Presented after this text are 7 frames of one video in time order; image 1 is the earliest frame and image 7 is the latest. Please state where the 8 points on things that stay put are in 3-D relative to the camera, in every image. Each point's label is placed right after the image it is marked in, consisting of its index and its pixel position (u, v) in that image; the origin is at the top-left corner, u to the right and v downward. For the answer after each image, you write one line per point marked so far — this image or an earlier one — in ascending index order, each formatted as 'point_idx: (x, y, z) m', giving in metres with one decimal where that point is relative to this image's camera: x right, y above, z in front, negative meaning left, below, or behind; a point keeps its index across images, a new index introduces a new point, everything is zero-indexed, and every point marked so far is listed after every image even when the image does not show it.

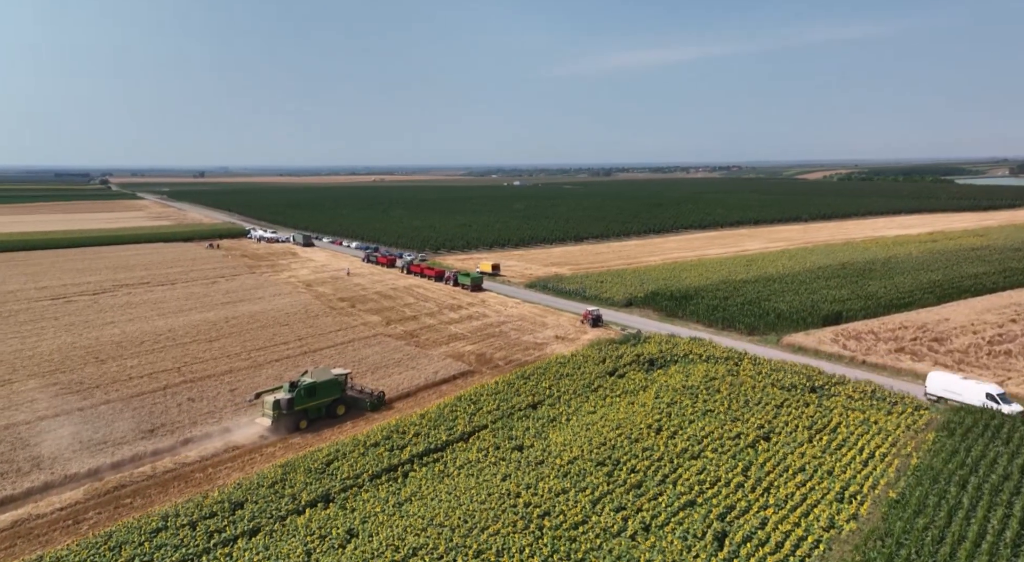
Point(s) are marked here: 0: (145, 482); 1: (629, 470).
0: (-9.4, -5.2, +16.9) m
1: (+2.9, -4.7, +16.5) m
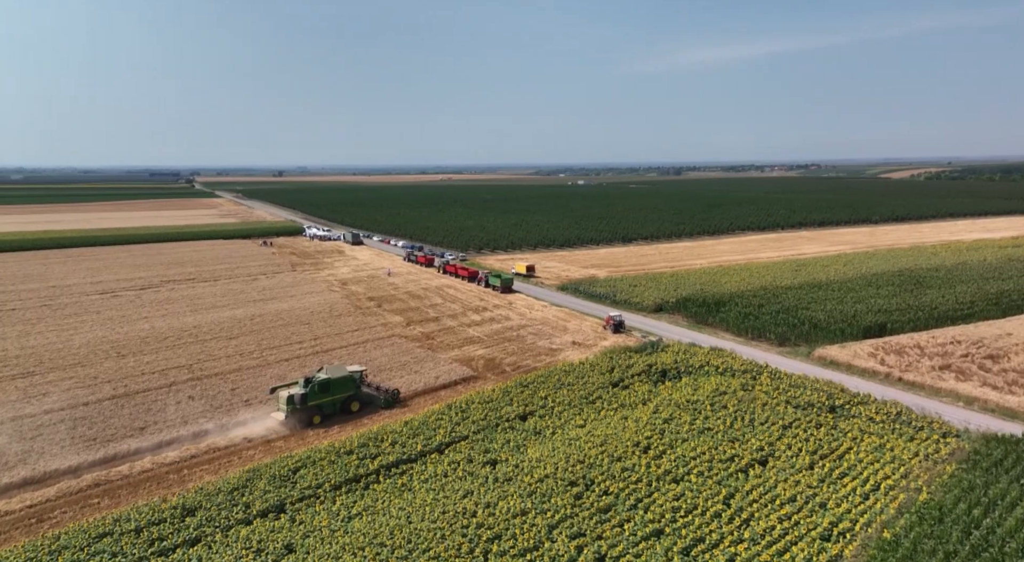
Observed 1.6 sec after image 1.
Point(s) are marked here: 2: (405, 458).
0: (-10.2, -5.2, +17.0) m
1: (+2.0, -4.9, +15.4) m
2: (-2.8, -4.7, +17.3) m
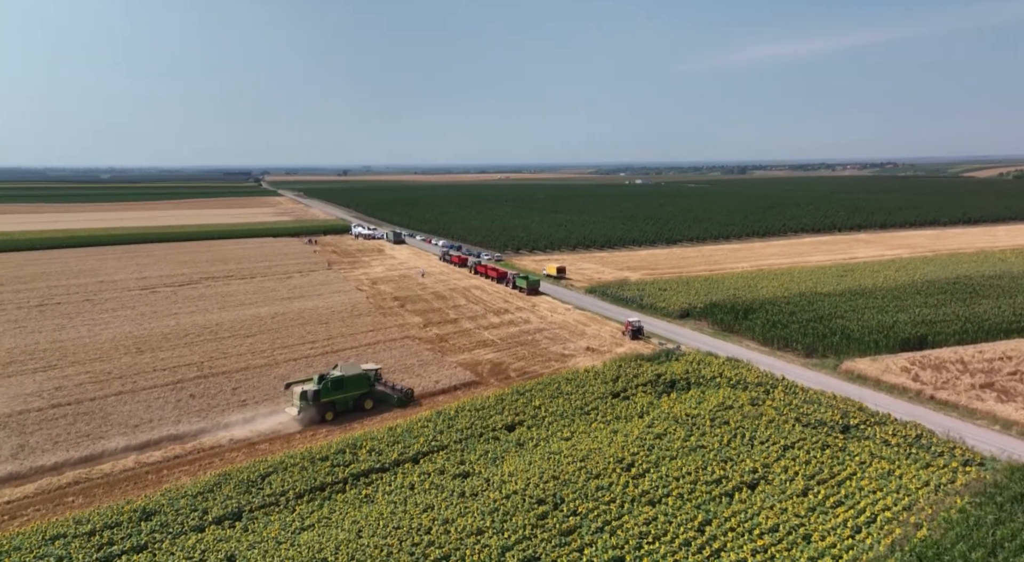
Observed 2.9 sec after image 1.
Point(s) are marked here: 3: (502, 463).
0: (-10.8, -5.2, +17.1) m
1: (+1.2, -5.1, +14.6) m
2: (-3.4, -4.8, +16.8) m
3: (-0.2, -4.7, +17.0) m
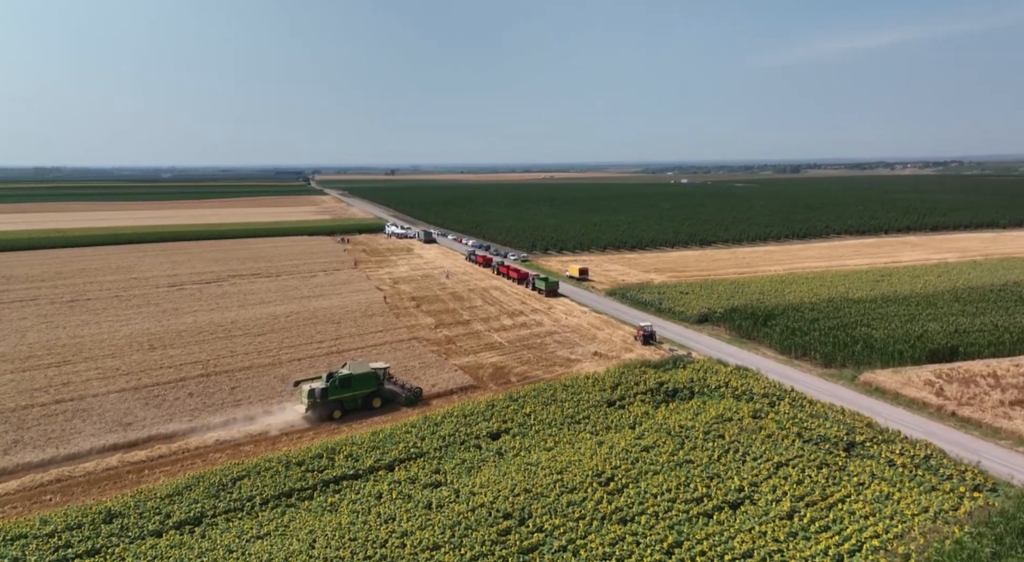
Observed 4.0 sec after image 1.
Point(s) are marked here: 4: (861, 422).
0: (-11.4, -5.2, +17.3) m
1: (+0.4, -5.2, +14.0) m
2: (-4.1, -4.9, +16.5) m
3: (-0.9, -4.8, +16.5) m
4: (+10.6, -4.3, +19.9) m
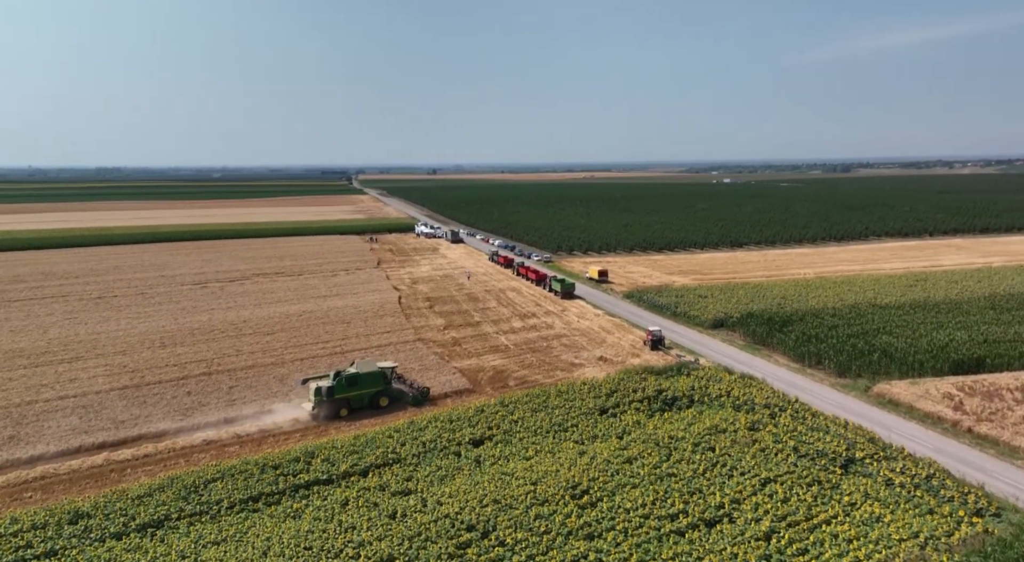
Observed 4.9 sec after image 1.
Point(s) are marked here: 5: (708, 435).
0: (-12.0, -5.2, +17.5) m
1: (-0.4, -5.3, +13.5) m
2: (-4.7, -4.9, +16.3) m
3: (-1.5, -4.9, +16.1) m
4: (+10.1, -4.5, +18.9) m
5: (+5.7, -4.5, +19.1) m
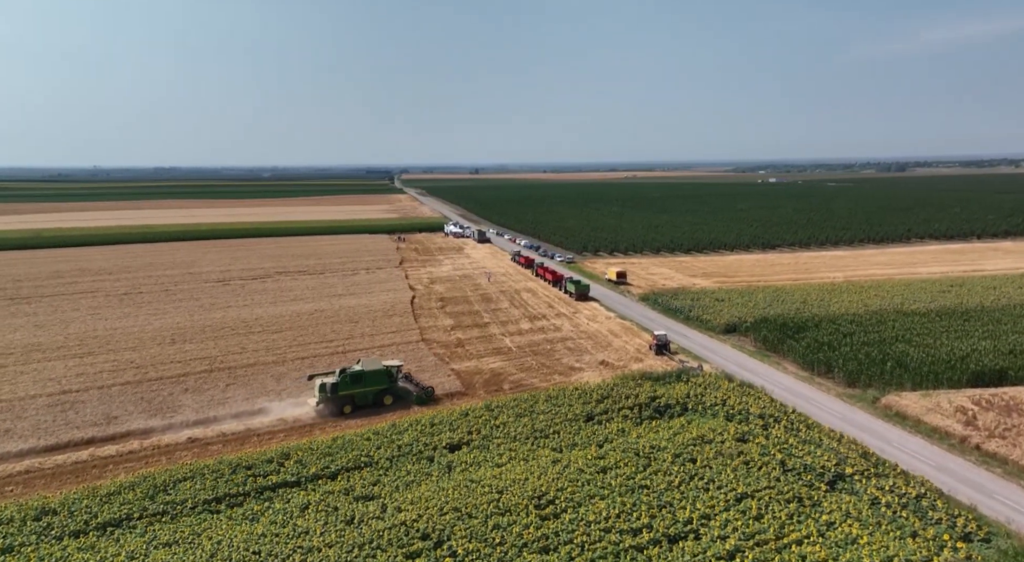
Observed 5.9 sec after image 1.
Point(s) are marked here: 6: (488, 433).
0: (-12.7, -5.1, +17.9) m
1: (-1.3, -5.4, +13.3) m
2: (-5.5, -5.0, +16.3) m
3: (-2.3, -5.0, +15.9) m
4: (+9.4, -4.7, +18.0) m
5: (+5.1, -4.6, +18.4) m
6: (-0.6, -4.5, +19.4) m
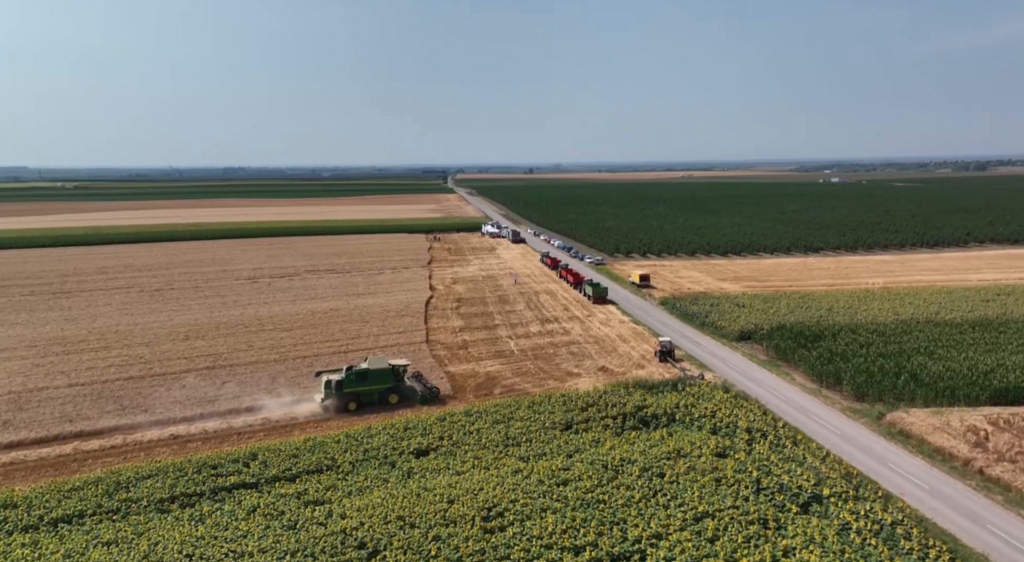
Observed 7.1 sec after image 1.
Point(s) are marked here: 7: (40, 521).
0: (-13.6, -5.1, +18.5) m
1: (-2.6, -5.5, +13.0) m
2: (-6.6, -5.0, +16.4) m
3: (-3.4, -5.1, +15.7) m
4: (+8.5, -4.9, +16.9) m
5: (+4.1, -4.8, +17.7) m
6: (-1.5, -4.6, +19.1) m
7: (-10.3, -5.2, +14.4) m
